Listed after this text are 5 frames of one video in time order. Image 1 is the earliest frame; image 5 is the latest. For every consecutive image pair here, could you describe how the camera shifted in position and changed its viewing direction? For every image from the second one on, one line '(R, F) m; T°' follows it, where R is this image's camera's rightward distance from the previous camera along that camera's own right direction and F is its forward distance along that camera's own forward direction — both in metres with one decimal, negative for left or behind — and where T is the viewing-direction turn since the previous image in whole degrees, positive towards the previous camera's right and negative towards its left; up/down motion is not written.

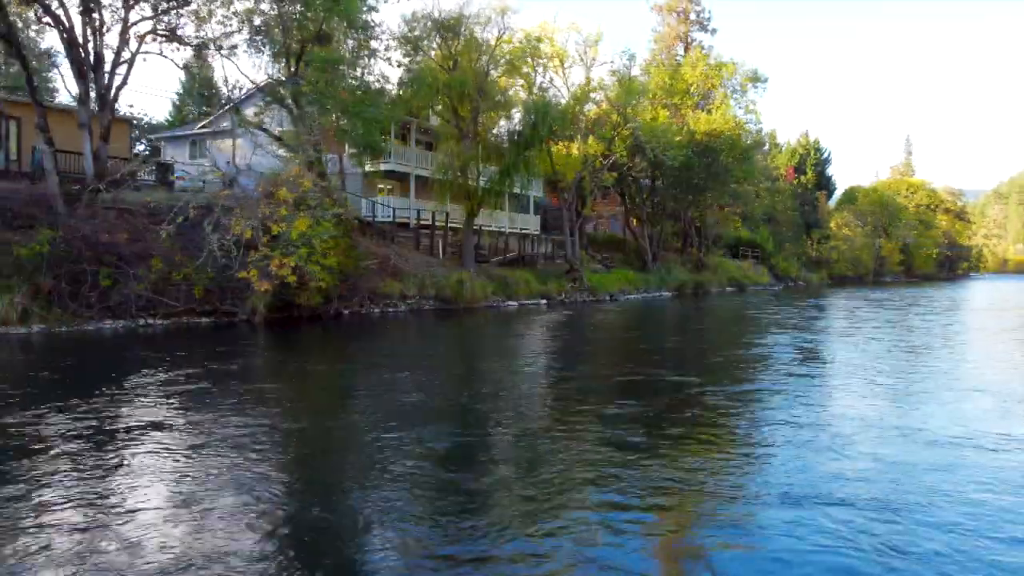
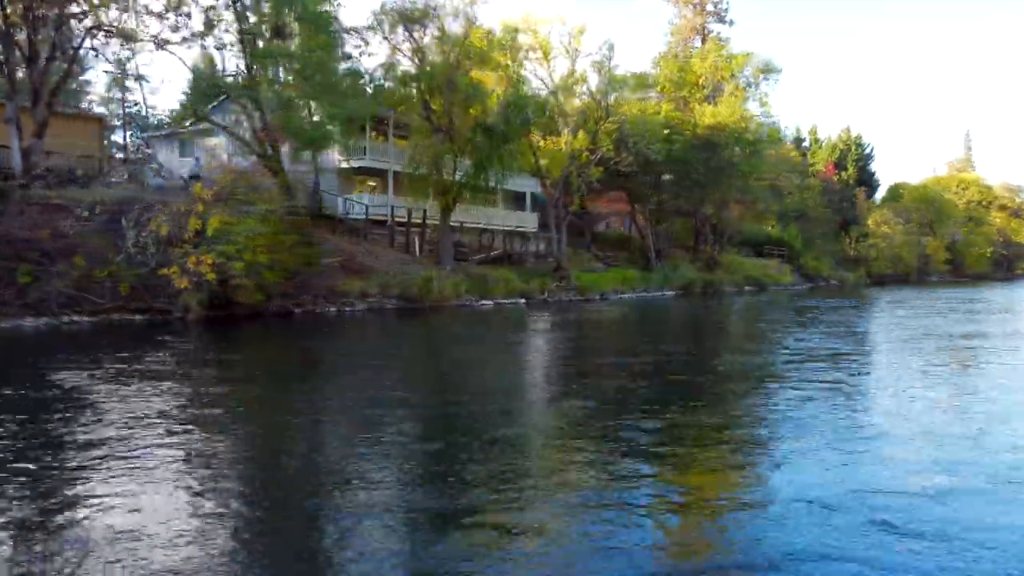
(+3.1, +1.1) m; -4°
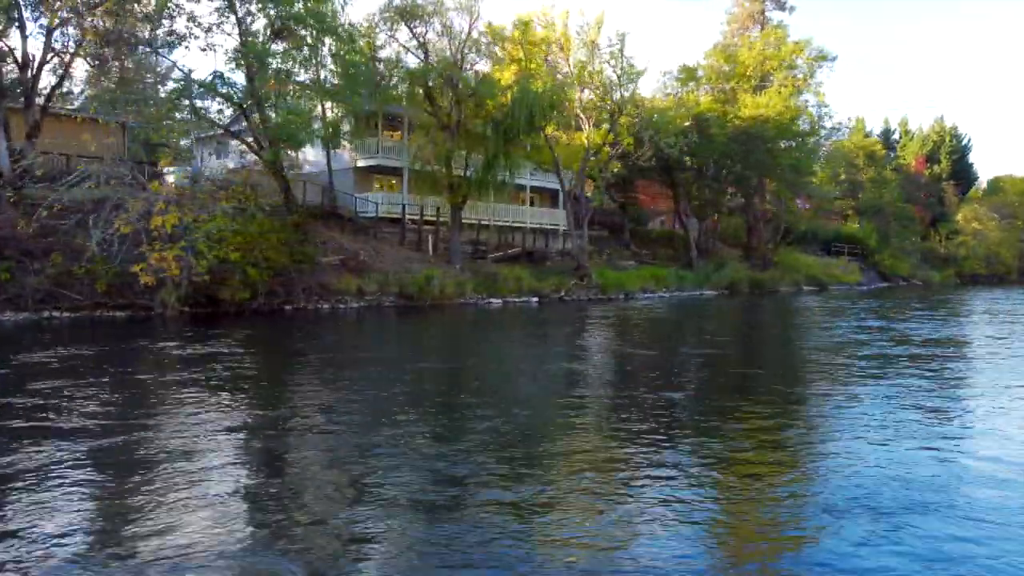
(+3.5, +0.8) m; -7°
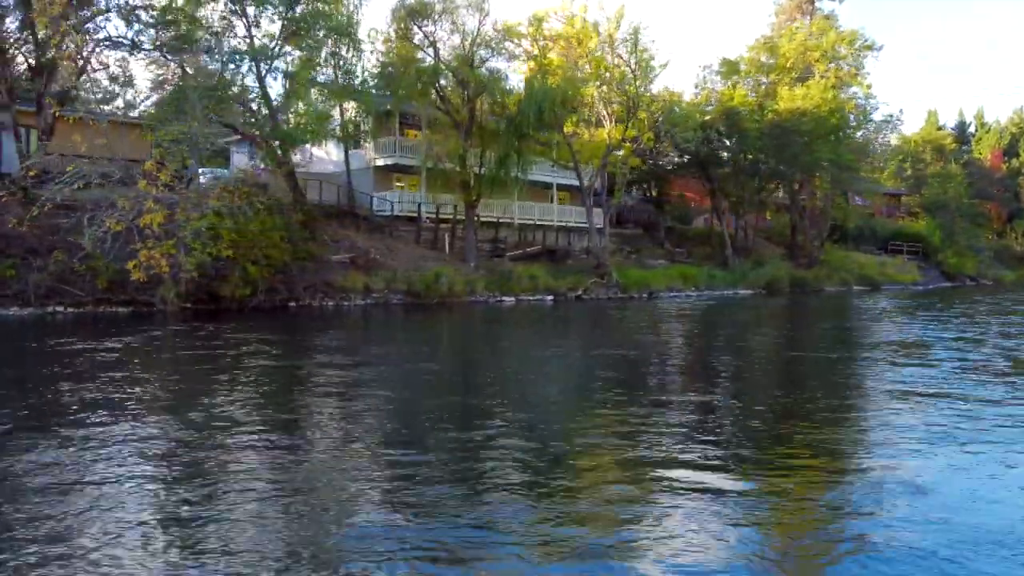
(+2.4, +0.3) m; -5°
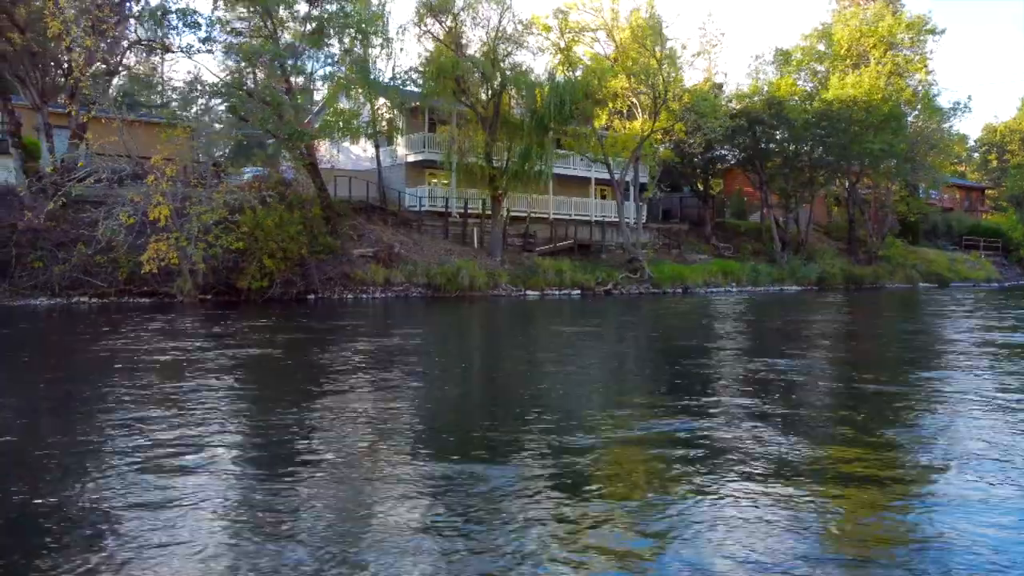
(+2.3, +0.2) m; -6°
